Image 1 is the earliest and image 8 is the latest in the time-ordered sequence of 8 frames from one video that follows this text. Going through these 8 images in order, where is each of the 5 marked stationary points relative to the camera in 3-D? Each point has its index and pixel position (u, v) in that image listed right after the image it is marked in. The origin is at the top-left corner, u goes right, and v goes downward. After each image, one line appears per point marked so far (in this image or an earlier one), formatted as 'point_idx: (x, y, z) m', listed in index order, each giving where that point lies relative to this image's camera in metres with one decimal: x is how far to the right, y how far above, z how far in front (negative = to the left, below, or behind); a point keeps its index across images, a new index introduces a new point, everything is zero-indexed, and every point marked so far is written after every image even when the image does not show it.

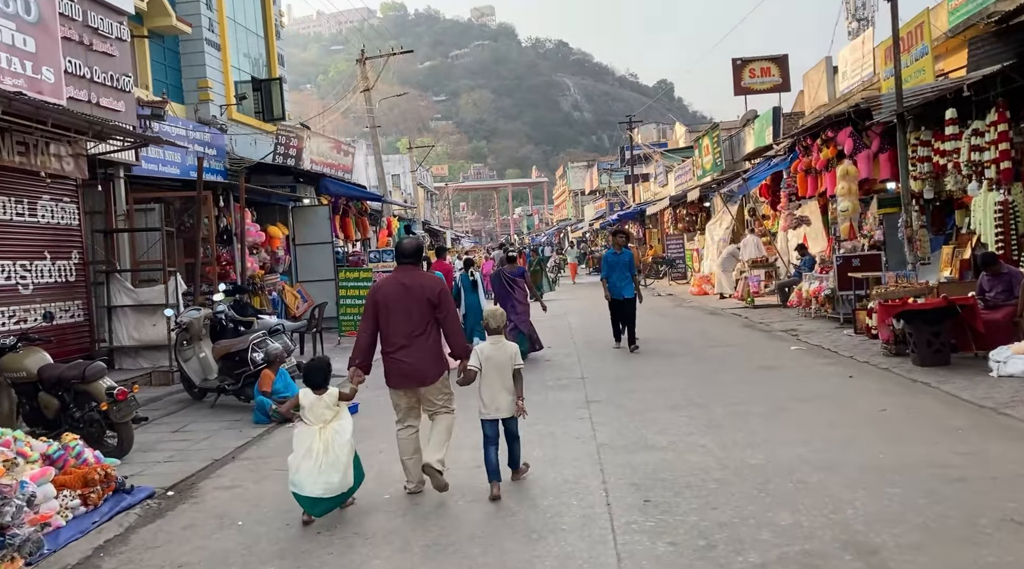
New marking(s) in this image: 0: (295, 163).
0: (-4.4, +2.5, +18.4) m
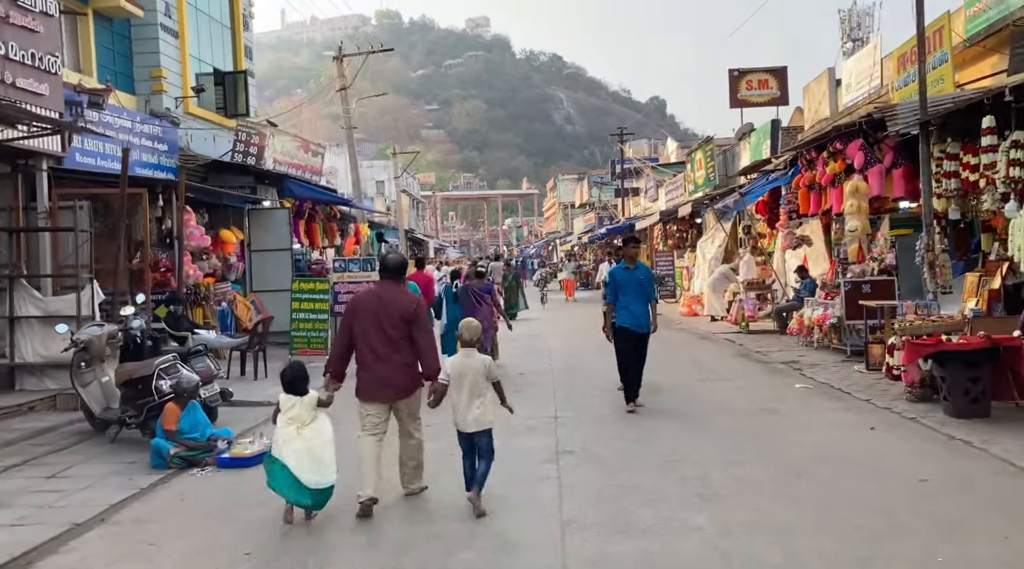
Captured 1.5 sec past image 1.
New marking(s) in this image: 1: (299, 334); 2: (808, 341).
0: (-4.8, +2.3, +17.0) m
1: (-3.1, -0.7, +13.3) m
2: (+4.2, -0.8, +12.8) m
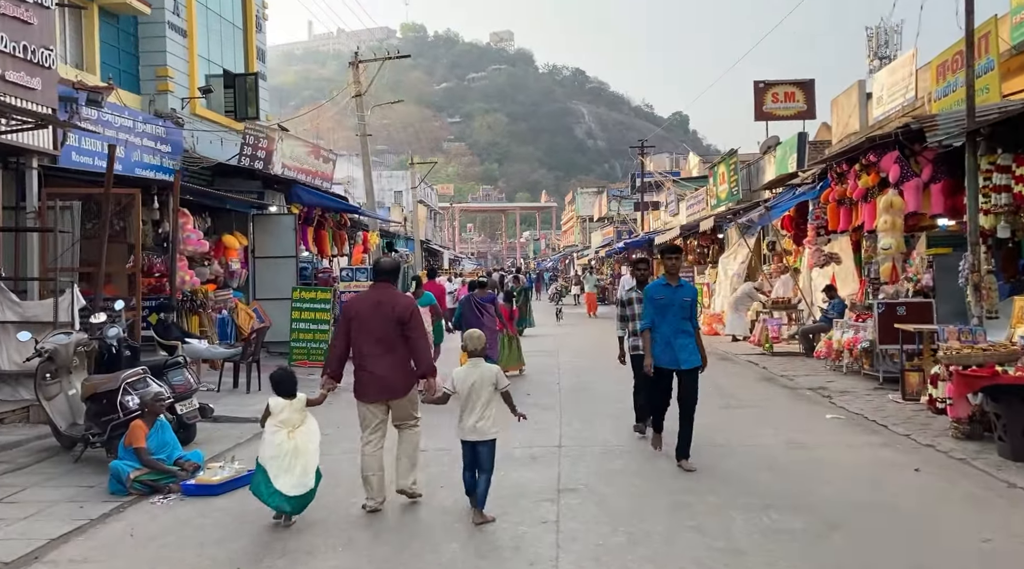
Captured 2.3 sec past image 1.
0: (-4.5, +2.1, +16.4) m
1: (-3.0, -0.9, +12.7) m
2: (+4.3, -1.1, +12.0) m
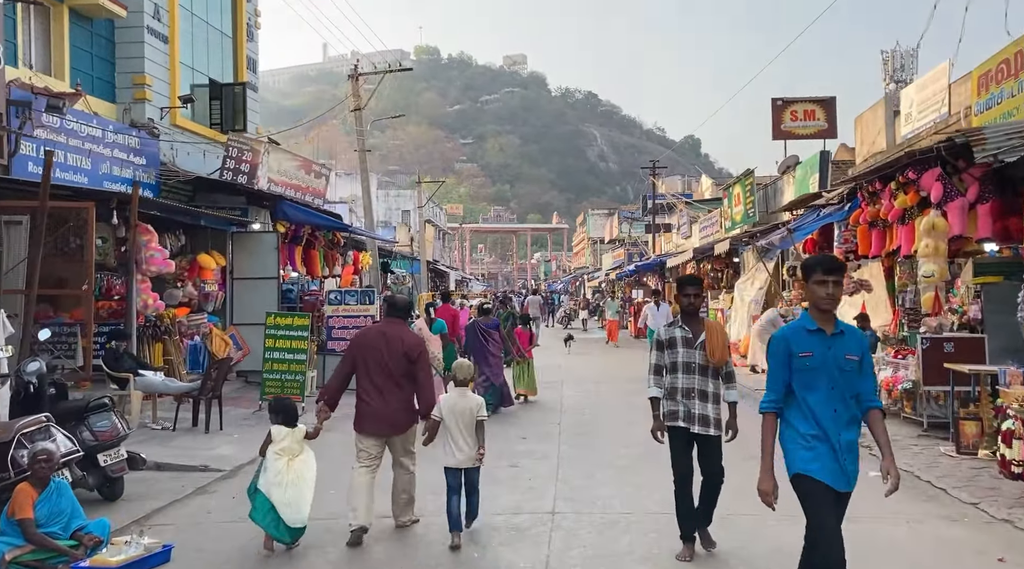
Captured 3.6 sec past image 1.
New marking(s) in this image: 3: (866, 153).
0: (-4.5, +1.7, +15.3) m
1: (-3.0, -1.2, +11.5) m
2: (+4.2, -1.4, +10.7) m
3: (+7.7, +2.8, +19.6) m
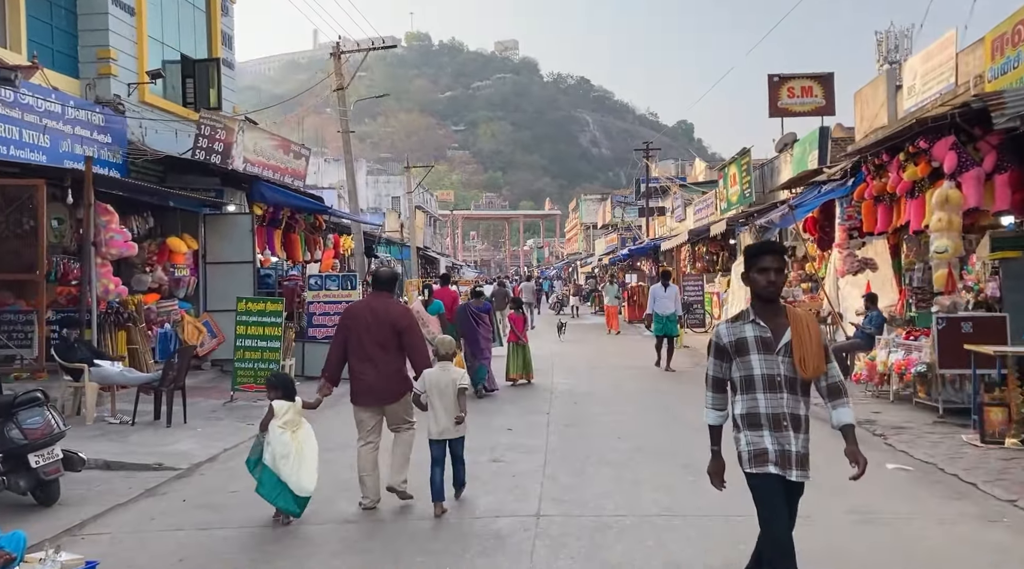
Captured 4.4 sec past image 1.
0: (-4.7, +2.0, +14.6) m
1: (-3.2, -1.0, +10.8) m
2: (+4.1, -1.2, +10.1) m
3: (+7.4, +3.2, +18.9) m
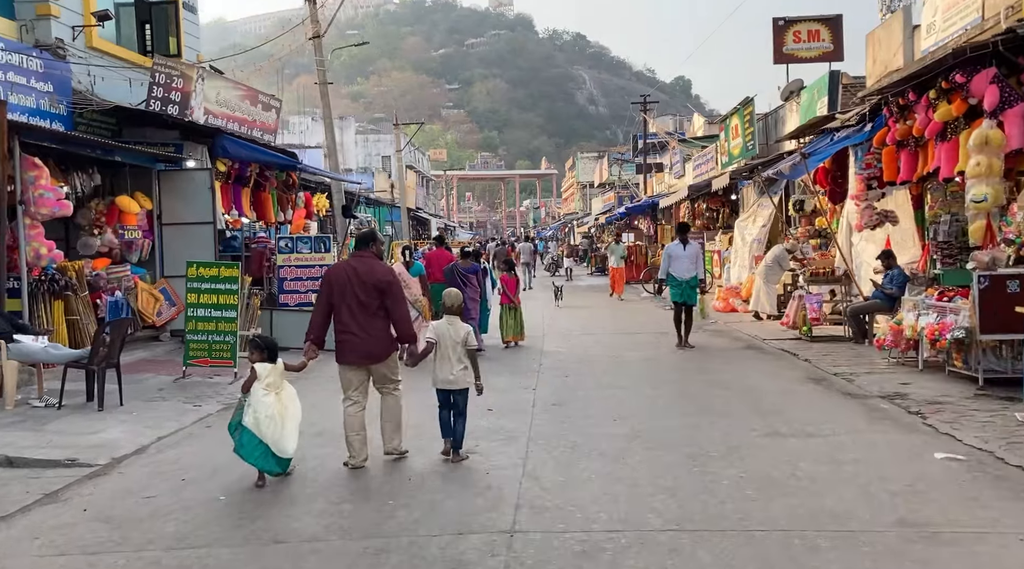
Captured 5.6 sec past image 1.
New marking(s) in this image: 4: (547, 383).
0: (-4.9, +2.5, +13.4) m
1: (-3.4, -0.6, +9.7) m
2: (+3.9, -0.7, +9.0) m
3: (+7.2, +4.1, +17.7) m
4: (+0.3, -0.9, +8.6) m
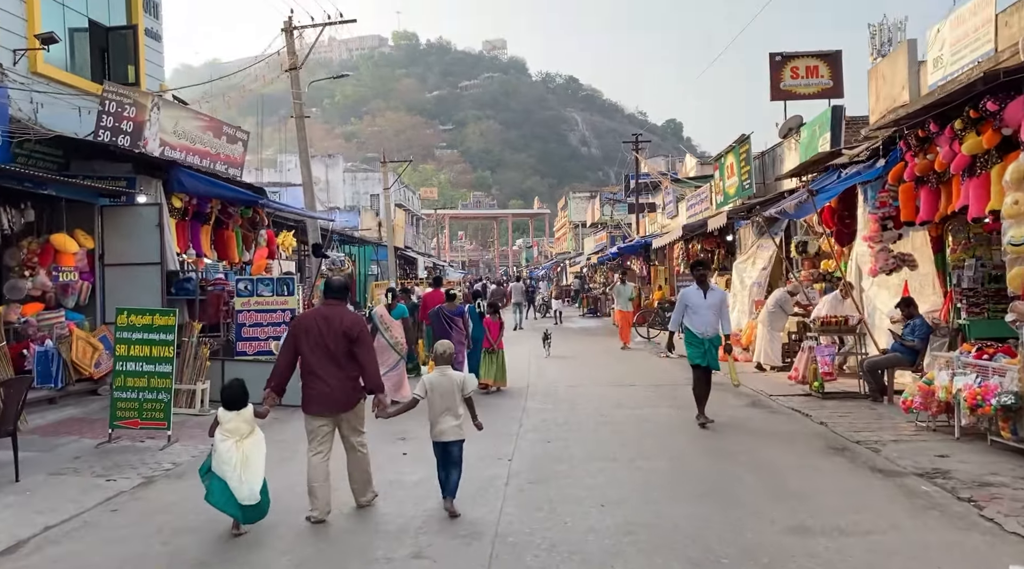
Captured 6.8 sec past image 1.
0: (-5.2, +1.9, +12.3) m
1: (-3.6, -1.0, +8.5) m
2: (+3.7, -1.2, +7.9) m
3: (+6.9, +3.2, +16.7) m
4: (+0.1, -1.4, +7.5) m
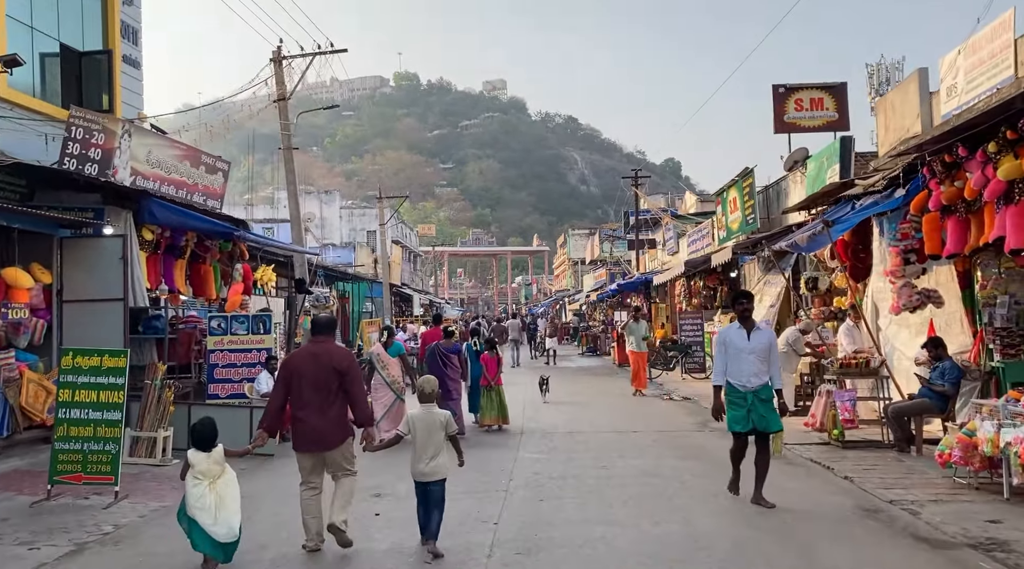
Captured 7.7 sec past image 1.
0: (-5.2, +1.4, +11.5) m
1: (-3.7, -1.4, +7.6) m
2: (+3.6, -1.5, +7.0) m
3: (+6.8, +2.6, +16.0) m
4: (0.0, -1.7, +6.6) m
